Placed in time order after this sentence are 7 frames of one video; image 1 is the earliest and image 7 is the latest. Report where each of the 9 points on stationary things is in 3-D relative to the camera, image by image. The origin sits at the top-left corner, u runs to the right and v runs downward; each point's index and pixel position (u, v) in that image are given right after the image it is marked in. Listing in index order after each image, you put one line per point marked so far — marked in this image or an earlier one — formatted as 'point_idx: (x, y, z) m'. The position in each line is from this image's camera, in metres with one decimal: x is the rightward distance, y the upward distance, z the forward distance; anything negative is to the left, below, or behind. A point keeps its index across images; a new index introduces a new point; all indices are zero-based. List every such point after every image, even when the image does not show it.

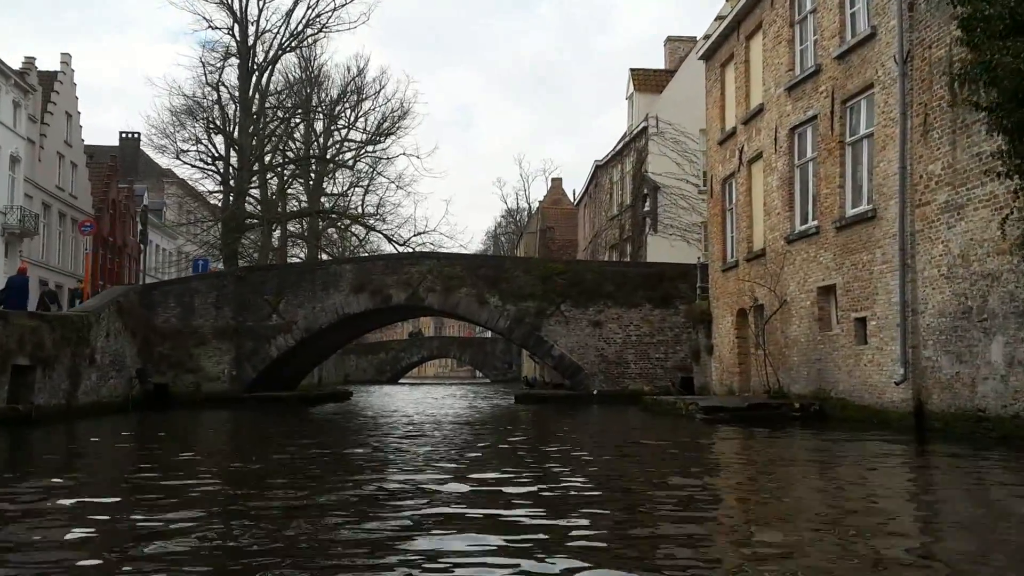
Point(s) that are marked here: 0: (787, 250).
0: (+5.4, +0.7, +16.7) m
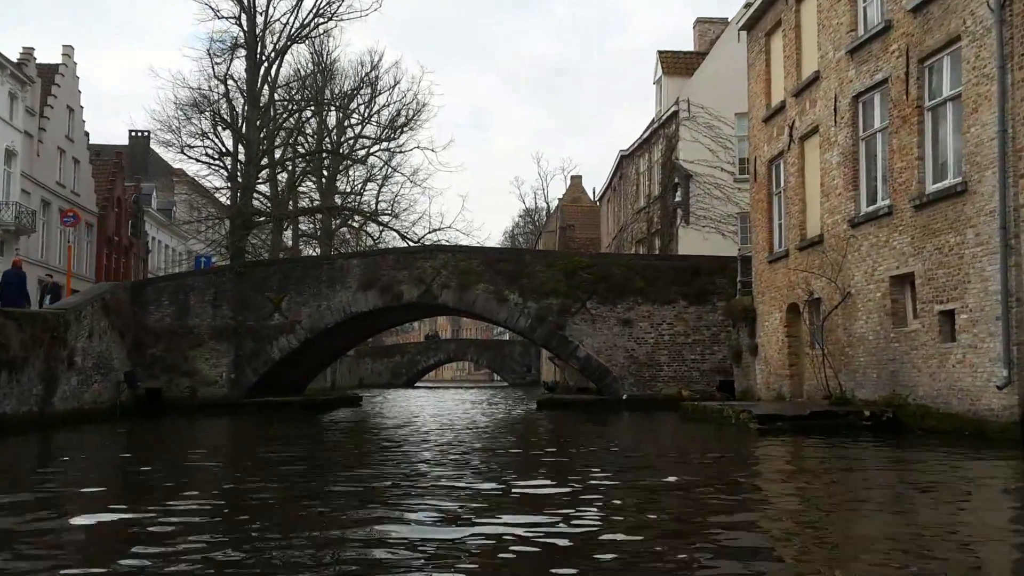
0: (+5.8, +0.9, +14.6) m
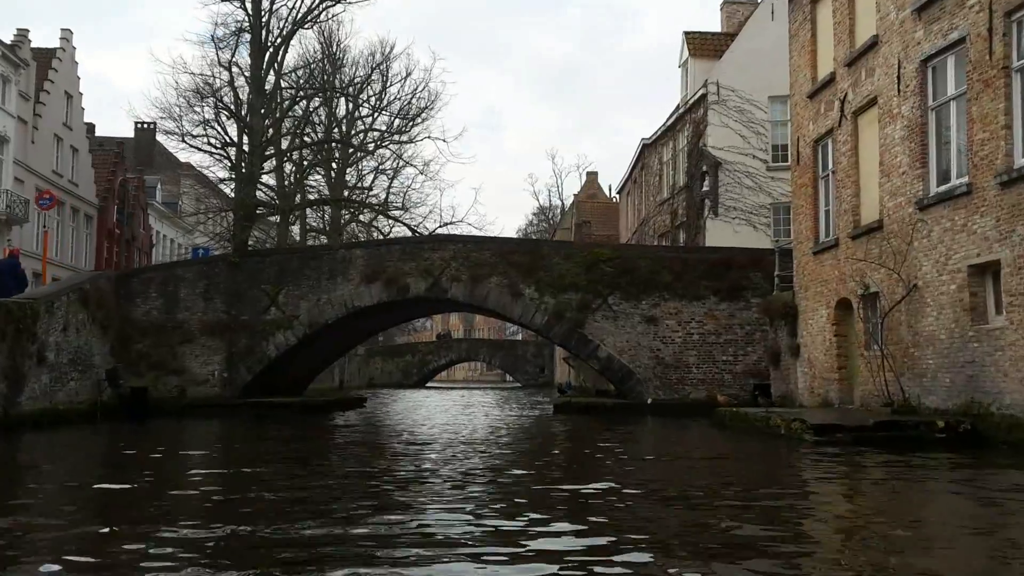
0: (+6.0, +1.0, +12.8) m
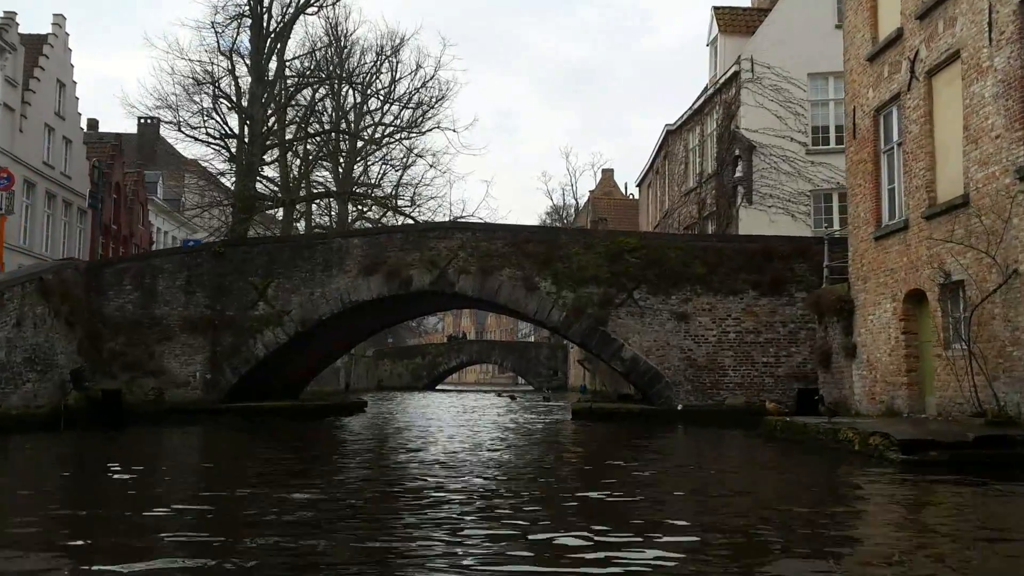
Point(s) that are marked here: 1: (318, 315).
0: (+6.2, +1.2, +10.6) m
1: (-4.2, -0.6, +18.7) m
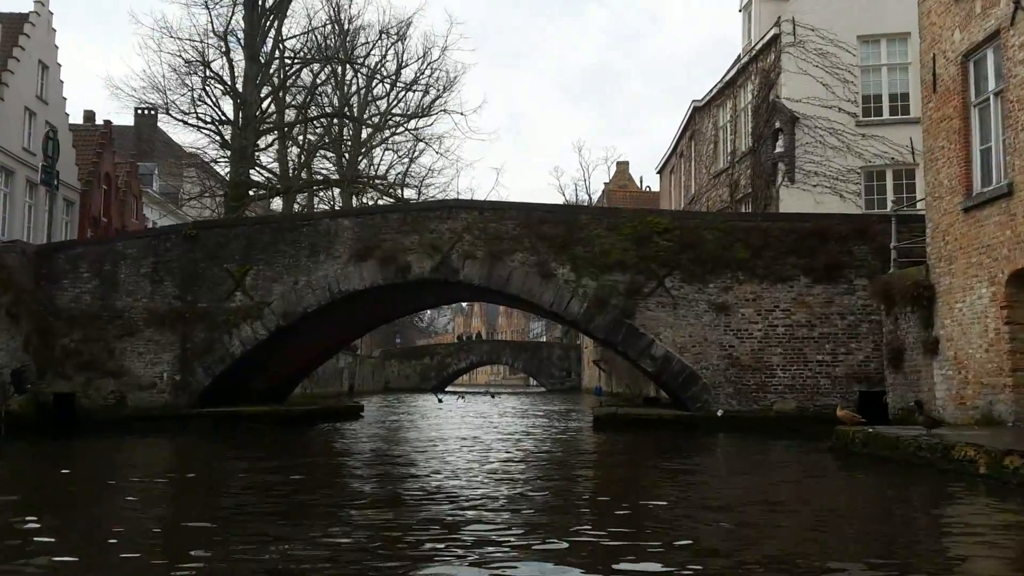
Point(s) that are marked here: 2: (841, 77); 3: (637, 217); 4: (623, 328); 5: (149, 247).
0: (+6.4, +1.4, +8.0) m
1: (-4.0, -0.4, +16.4) m
2: (+7.6, +4.9, +20.0) m
3: (+2.3, +1.3, +16.0) m
4: (+2.0, -0.7, +15.7) m
5: (-7.0, +0.8, +16.8) m
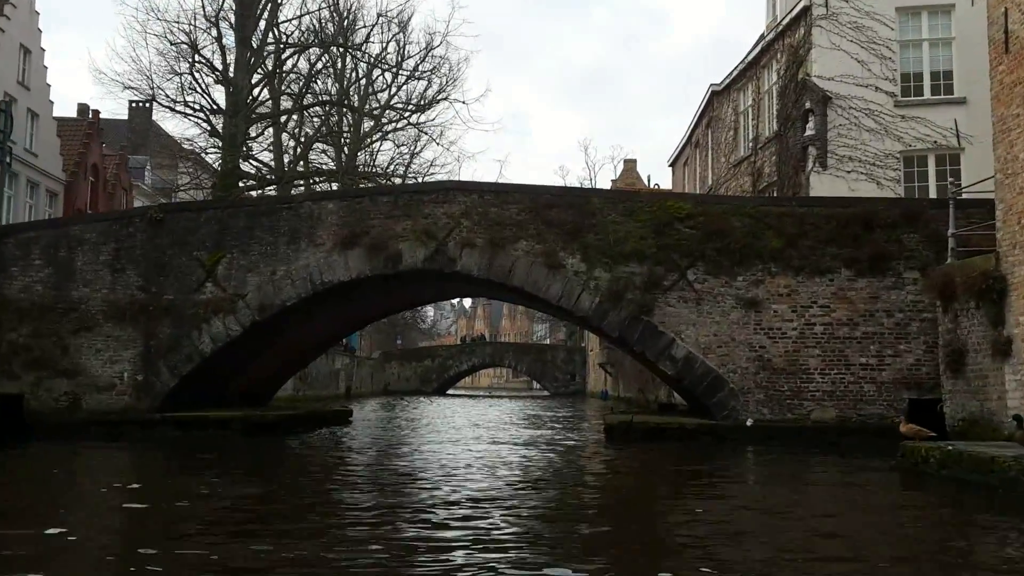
0: (+6.4, +1.6, +6.2) m
1: (-3.9, -0.2, +14.6) m
2: (+7.7, +5.0, +18.2) m
3: (+2.4, +1.4, +14.2) m
4: (+2.1, -0.6, +13.9) m
5: (-7.0, +1.0, +15.0) m
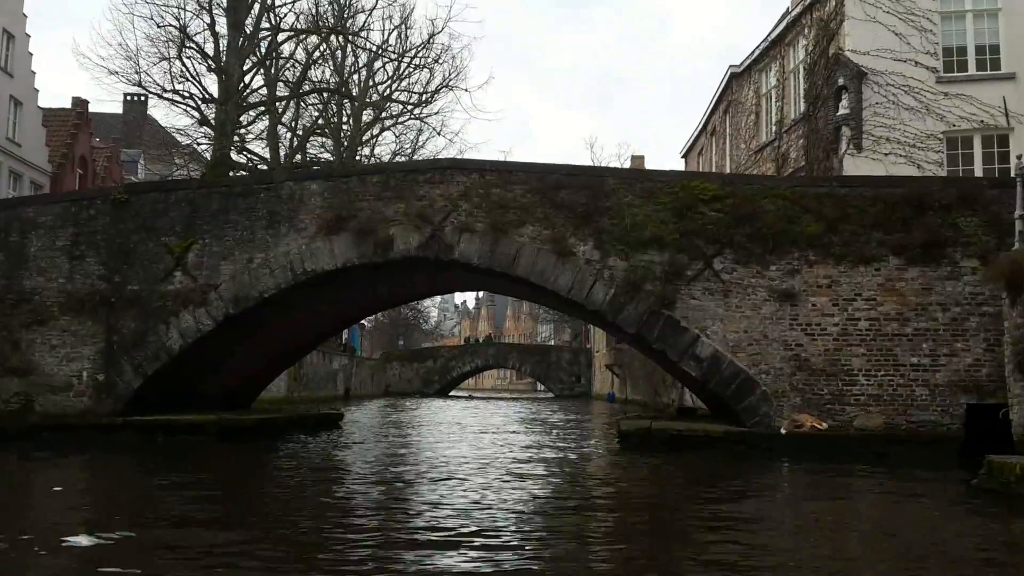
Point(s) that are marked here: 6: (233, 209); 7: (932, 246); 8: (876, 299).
0: (+6.4, +1.7, +4.7) m
1: (-3.9, 0.0, +13.1) m
2: (+7.8, +5.1, +16.6) m
3: (+2.5, +1.6, +12.6) m
4: (+2.1, -0.5, +12.4) m
5: (-6.9, +1.1, +13.5) m
6: (-4.3, +1.2, +13.2) m
7: (+6.0, +0.6, +12.2) m
8: (+5.2, -0.2, +12.3) m
